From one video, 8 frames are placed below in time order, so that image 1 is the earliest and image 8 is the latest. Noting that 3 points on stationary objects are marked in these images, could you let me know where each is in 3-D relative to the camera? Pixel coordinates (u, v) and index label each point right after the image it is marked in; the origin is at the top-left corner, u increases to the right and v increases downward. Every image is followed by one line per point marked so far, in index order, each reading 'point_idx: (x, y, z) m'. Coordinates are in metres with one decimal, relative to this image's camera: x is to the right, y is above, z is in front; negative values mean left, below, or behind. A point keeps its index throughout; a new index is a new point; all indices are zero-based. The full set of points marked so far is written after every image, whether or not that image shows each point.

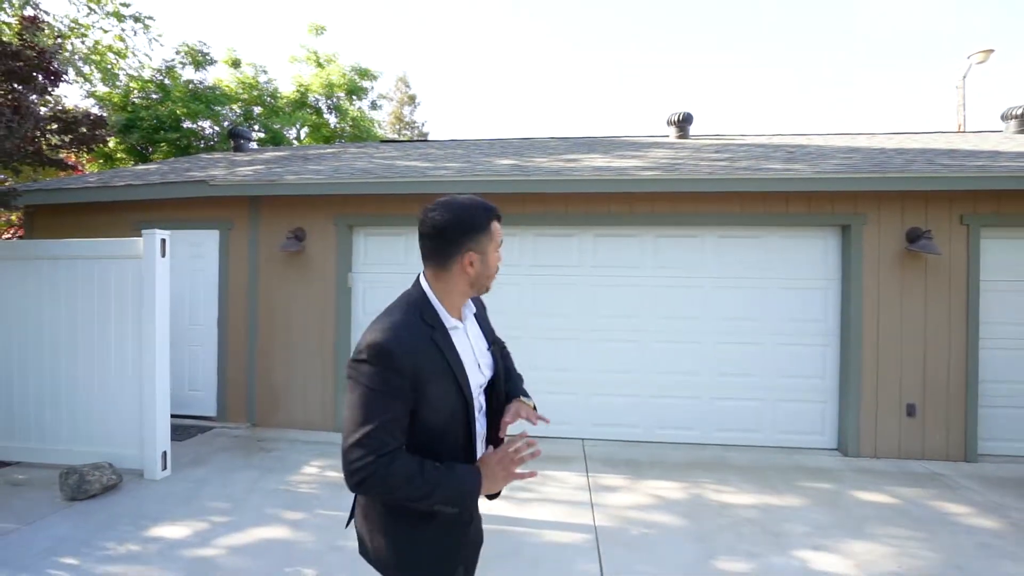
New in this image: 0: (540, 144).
0: (+0.5, +2.6, +9.0) m
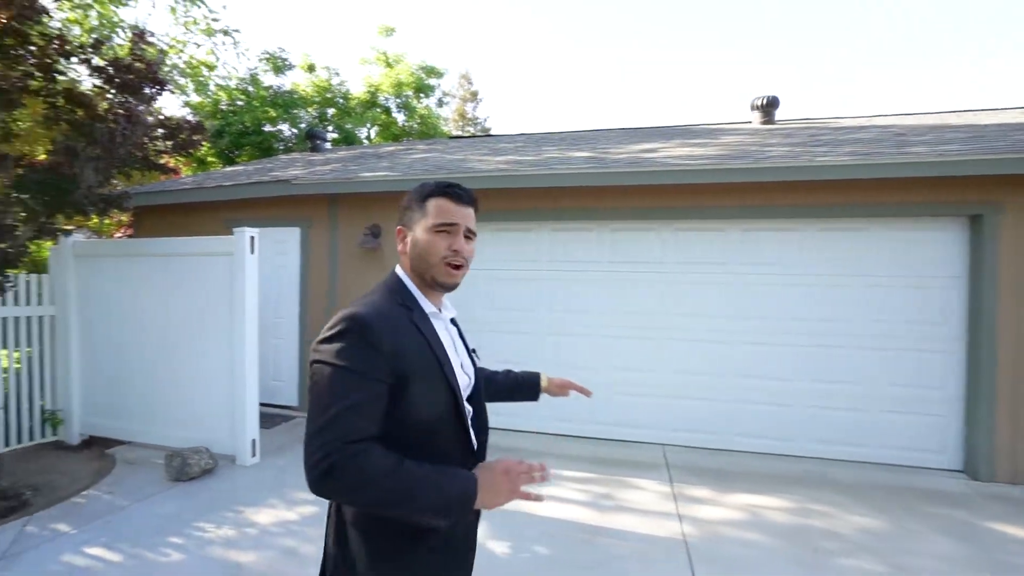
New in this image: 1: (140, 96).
0: (+1.8, +2.7, +8.7) m
1: (-3.5, +1.8, +4.6) m
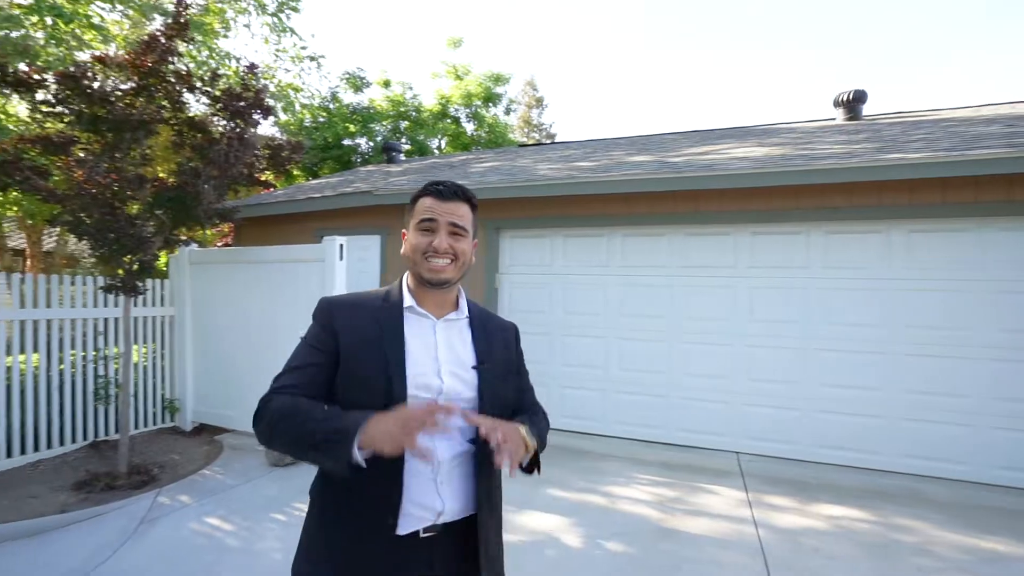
0: (+3.0, +2.6, +8.6) m
1: (-2.8, +1.7, +5.1) m
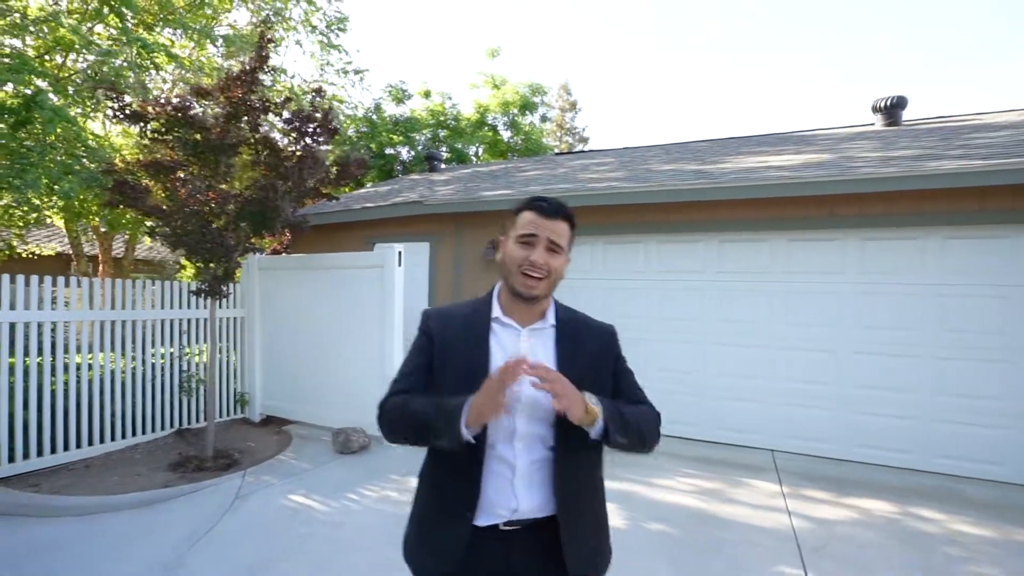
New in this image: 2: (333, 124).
0: (+3.7, +2.5, +8.8) m
1: (-2.3, +1.7, +5.7) m
2: (-2.1, +1.9, +5.7) m
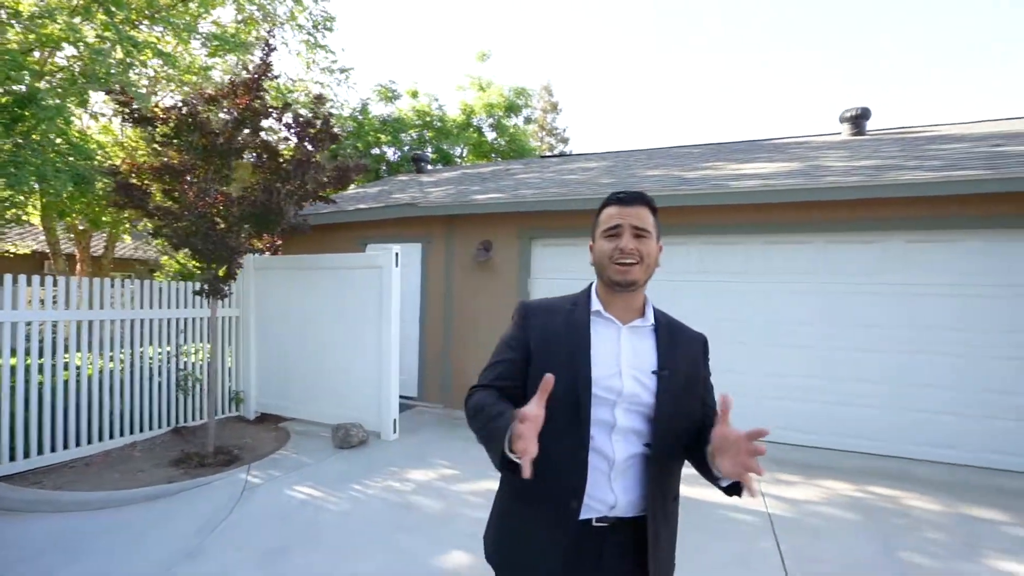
0: (+3.5, +2.5, +9.2) m
1: (-2.3, +1.7, +5.9) m
2: (-2.2, +1.9, +5.9) m
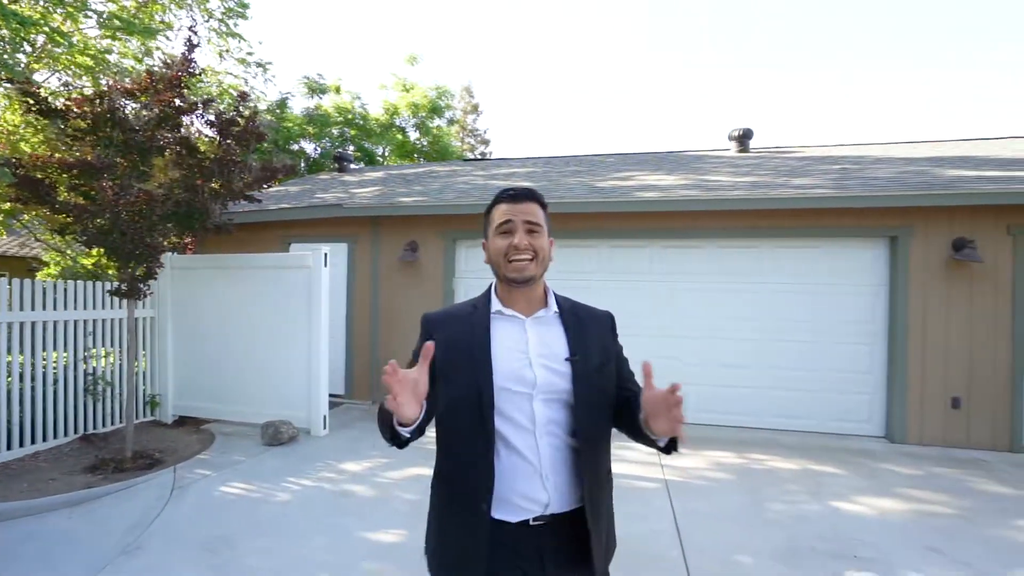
0: (+2.0, +2.6, +10.1) m
1: (-3.2, +1.7, +5.9) m
2: (-3.0, +1.9, +5.9) m
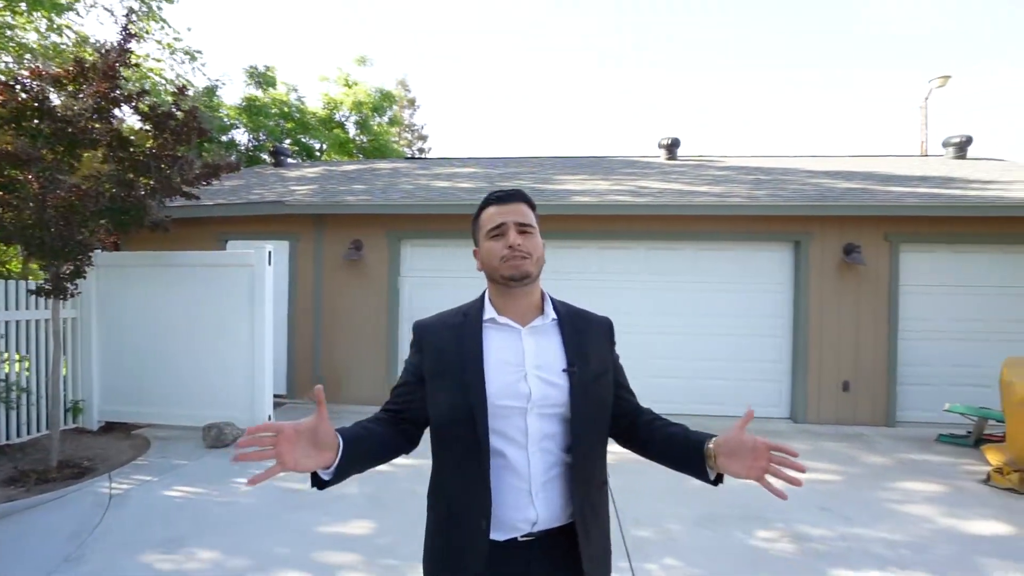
0: (+0.8, +2.6, +10.5) m
1: (-3.8, +1.7, +5.7) m
2: (-3.7, +1.9, +5.8) m
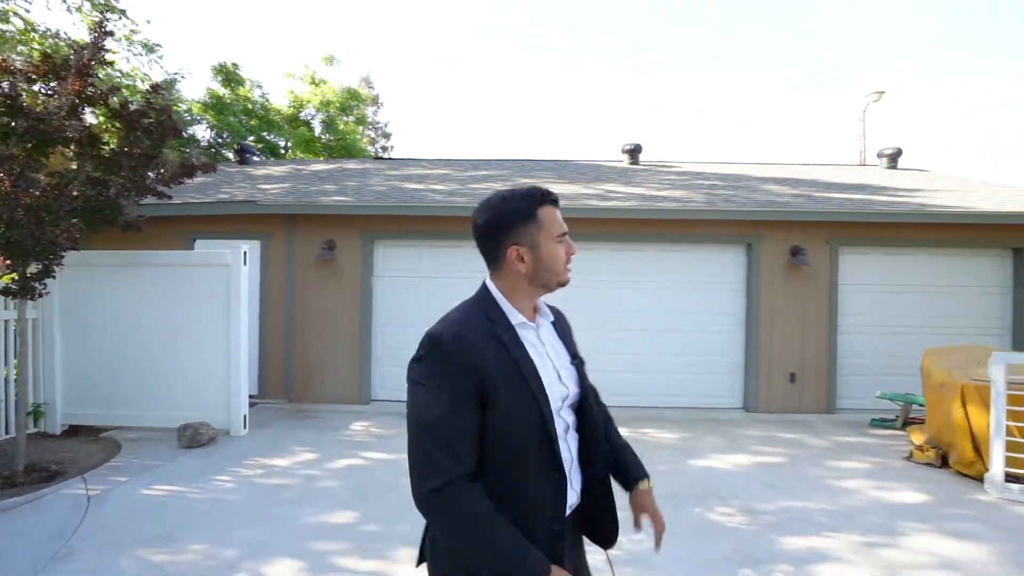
0: (+0.1, +2.6, +10.8) m
1: (-4.1, +1.7, +5.7) m
2: (-4.0, +1.9, +5.8) m
